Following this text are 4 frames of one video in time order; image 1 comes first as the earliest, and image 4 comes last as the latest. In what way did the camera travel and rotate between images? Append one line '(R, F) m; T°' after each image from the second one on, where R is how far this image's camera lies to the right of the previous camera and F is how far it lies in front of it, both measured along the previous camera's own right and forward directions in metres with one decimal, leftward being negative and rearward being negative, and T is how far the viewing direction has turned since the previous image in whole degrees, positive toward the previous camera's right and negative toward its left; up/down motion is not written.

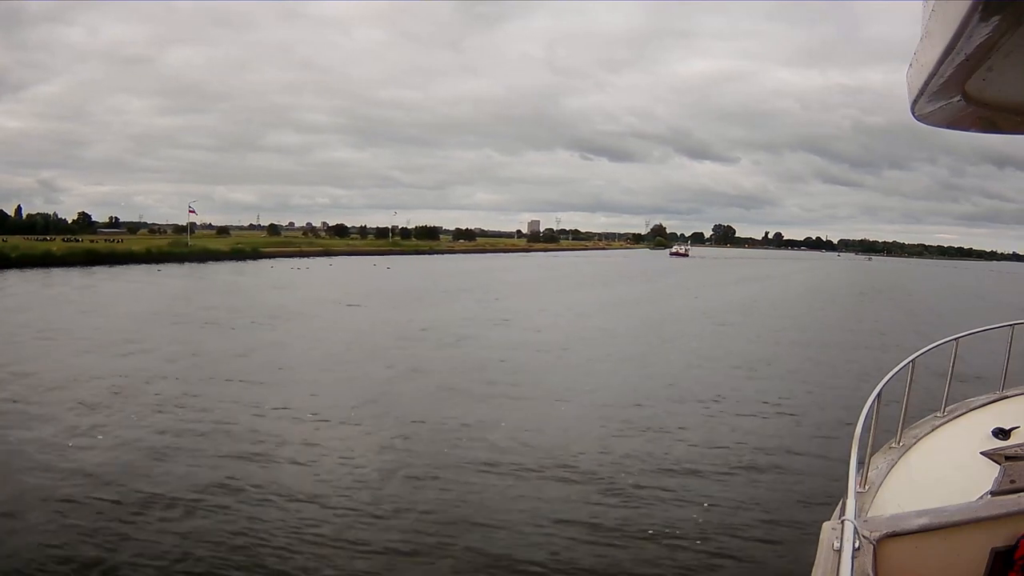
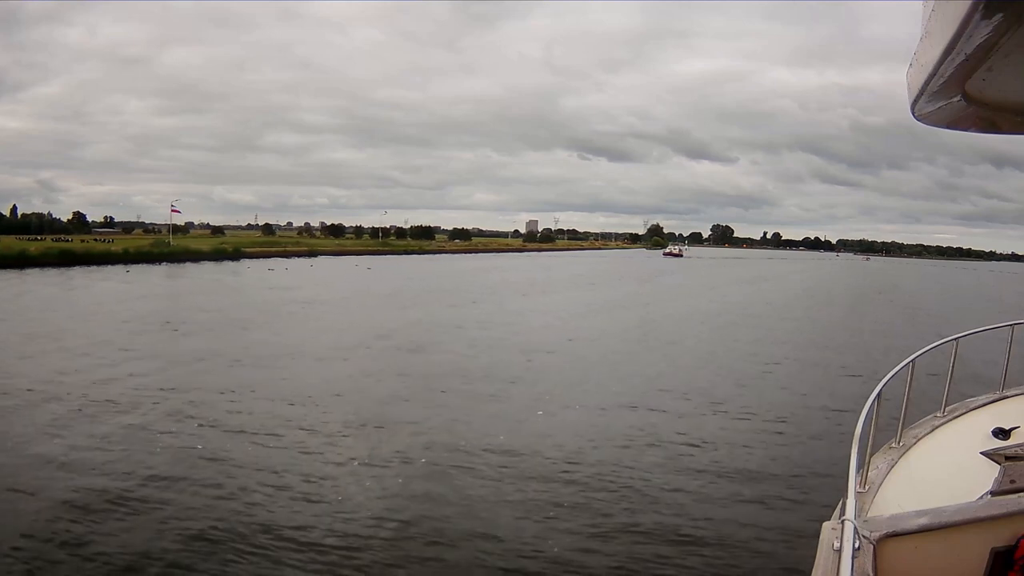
(+3.0, -2.5) m; 0°
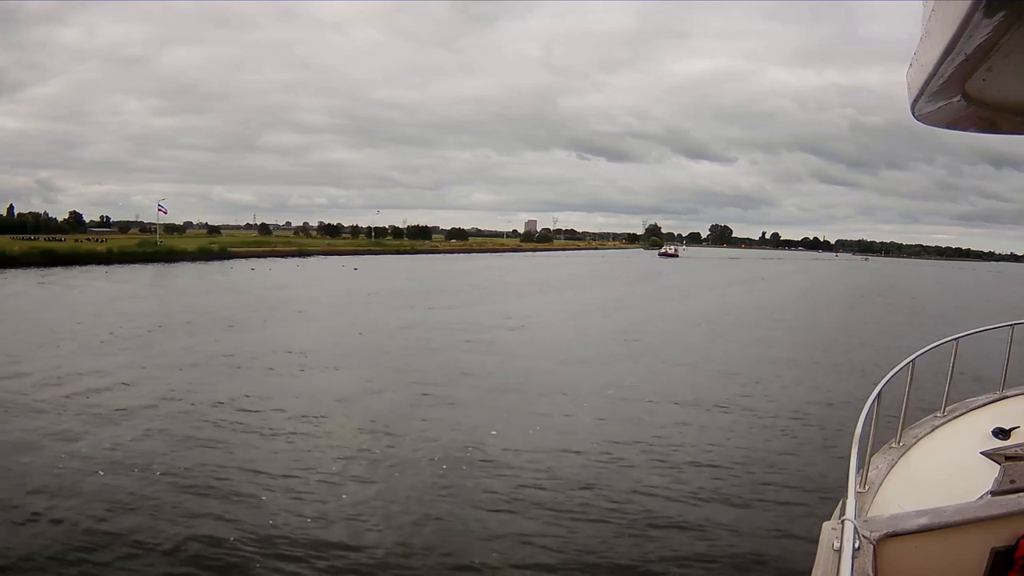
(+1.5, -3.1) m; 0°
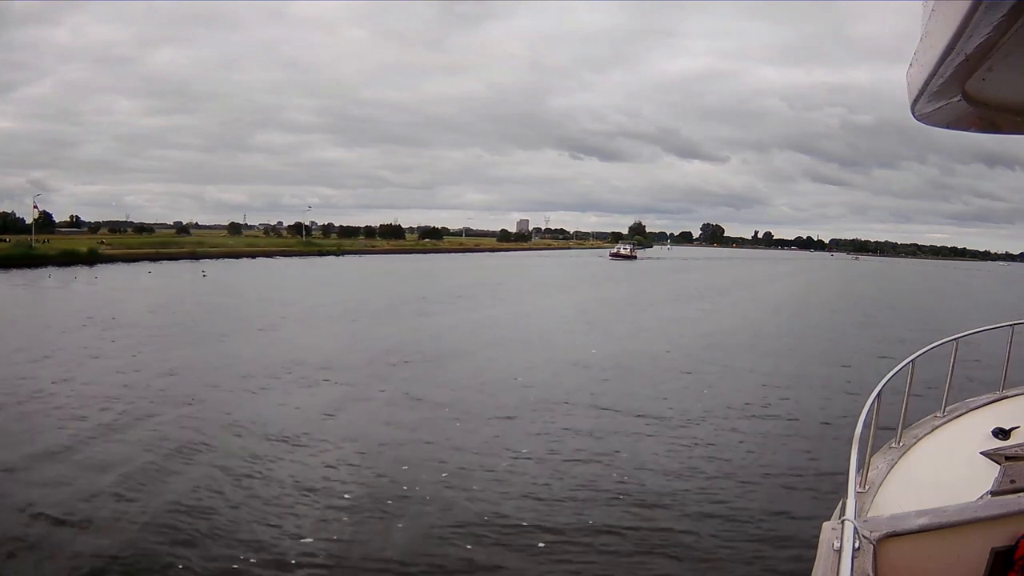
(+1.3, 0.0) m; 0°
